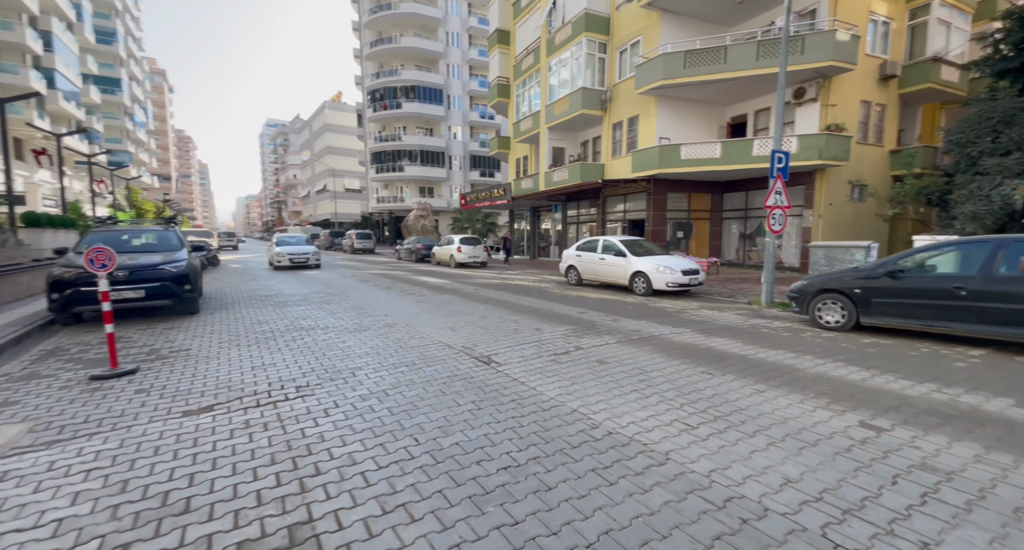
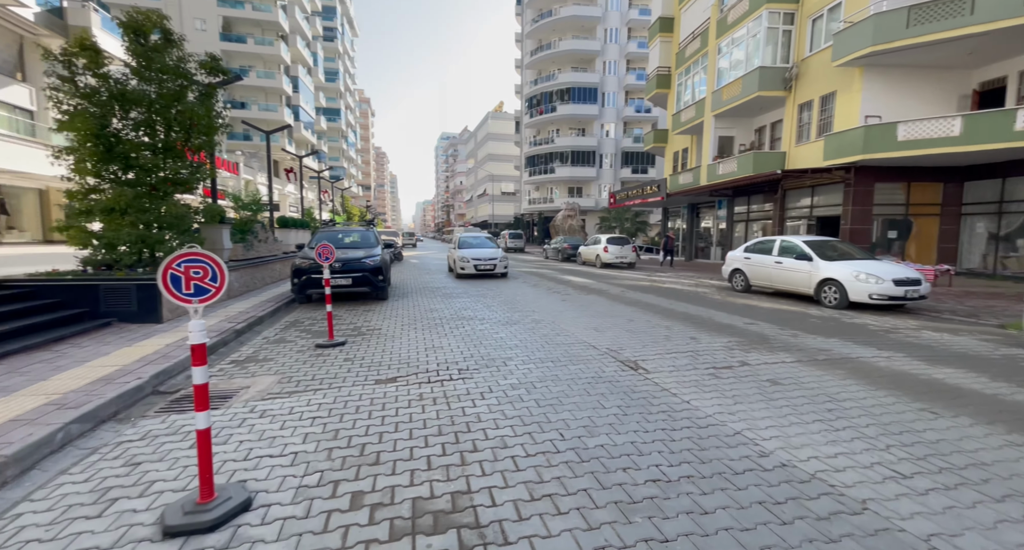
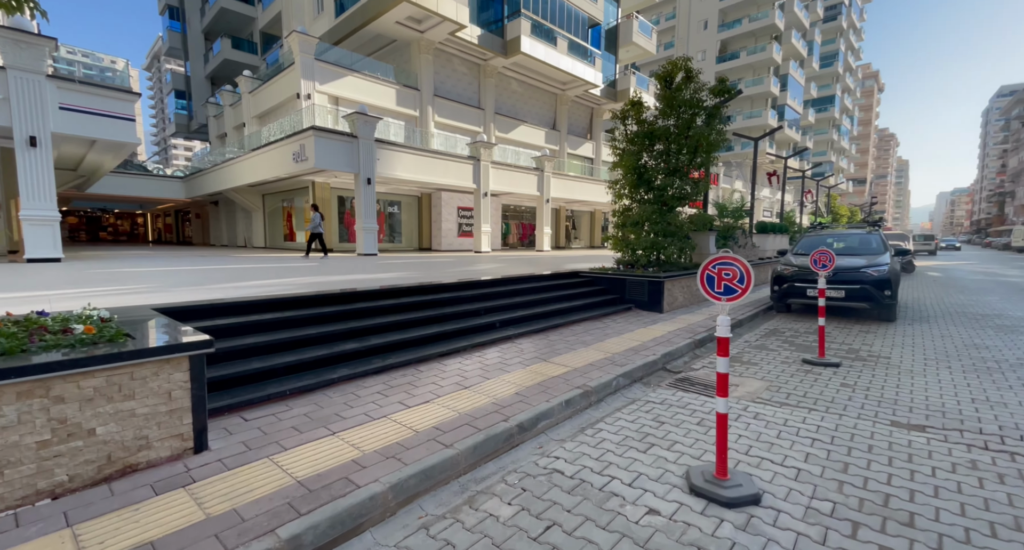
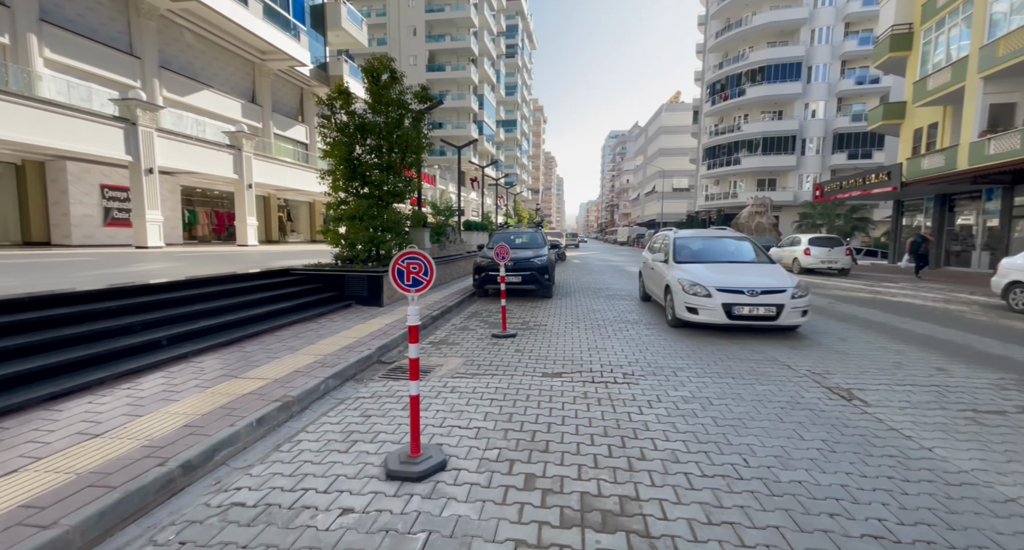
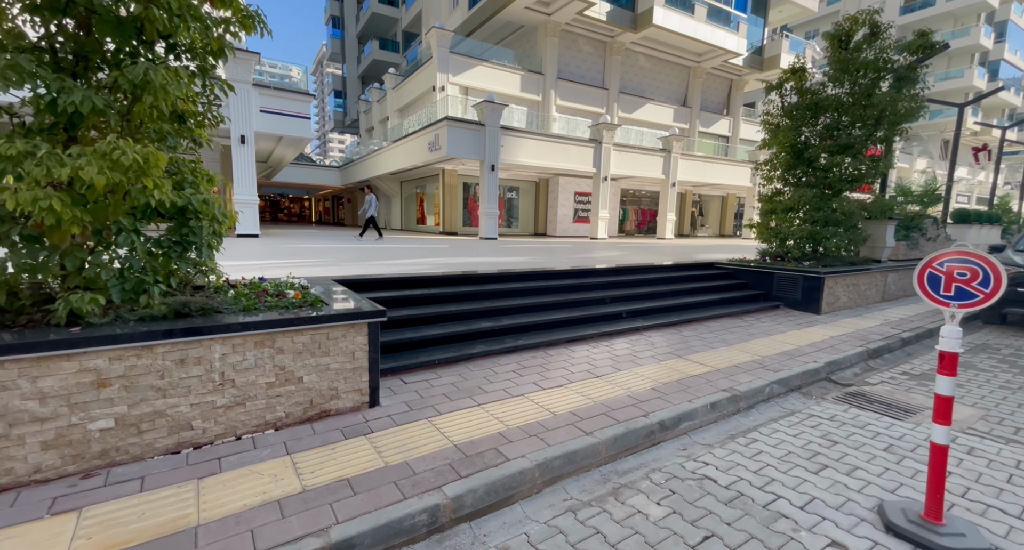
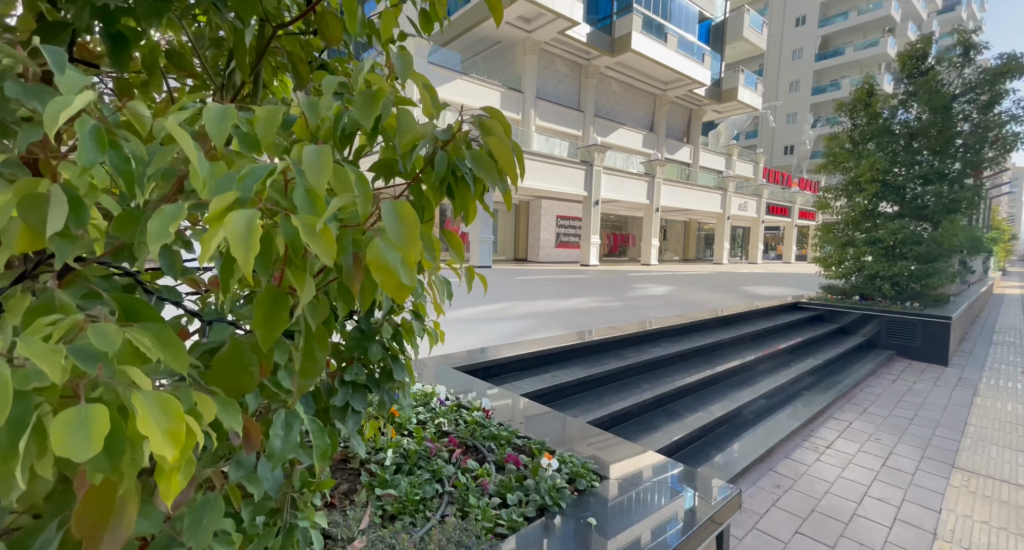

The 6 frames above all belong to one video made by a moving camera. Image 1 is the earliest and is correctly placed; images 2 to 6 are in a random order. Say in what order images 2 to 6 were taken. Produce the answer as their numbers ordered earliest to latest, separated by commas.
2, 4, 3, 5, 6
